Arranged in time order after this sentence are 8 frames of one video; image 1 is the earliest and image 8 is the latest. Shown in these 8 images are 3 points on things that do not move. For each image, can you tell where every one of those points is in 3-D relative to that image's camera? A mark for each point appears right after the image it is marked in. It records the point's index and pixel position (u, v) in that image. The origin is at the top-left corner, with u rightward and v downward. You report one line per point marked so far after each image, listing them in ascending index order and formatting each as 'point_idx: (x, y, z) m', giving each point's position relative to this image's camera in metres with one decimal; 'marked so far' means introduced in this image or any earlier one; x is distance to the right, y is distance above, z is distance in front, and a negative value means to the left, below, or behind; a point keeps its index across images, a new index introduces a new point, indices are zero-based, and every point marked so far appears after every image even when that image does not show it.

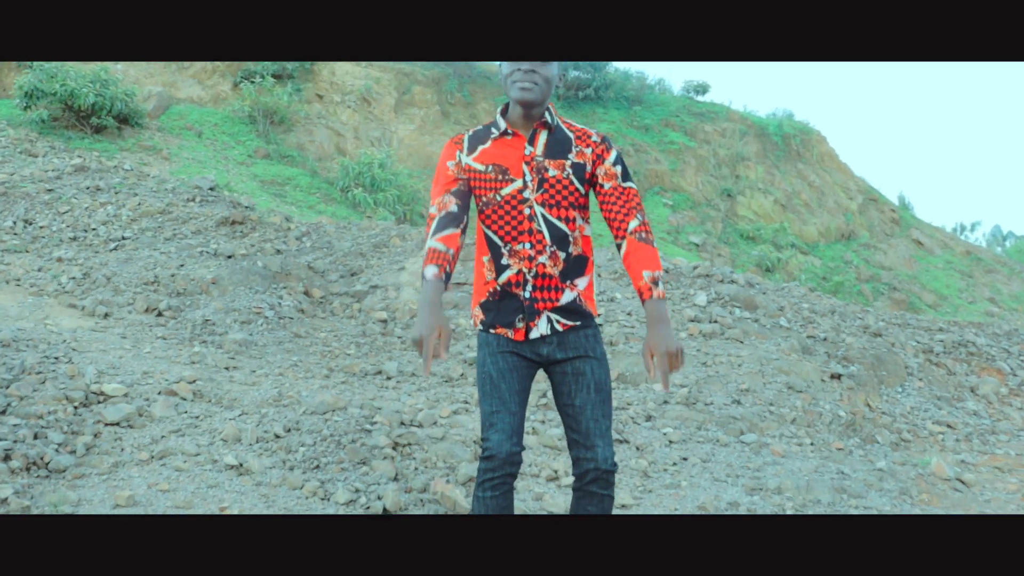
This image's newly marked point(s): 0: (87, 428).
0: (-1.5, -0.5, +4.0) m
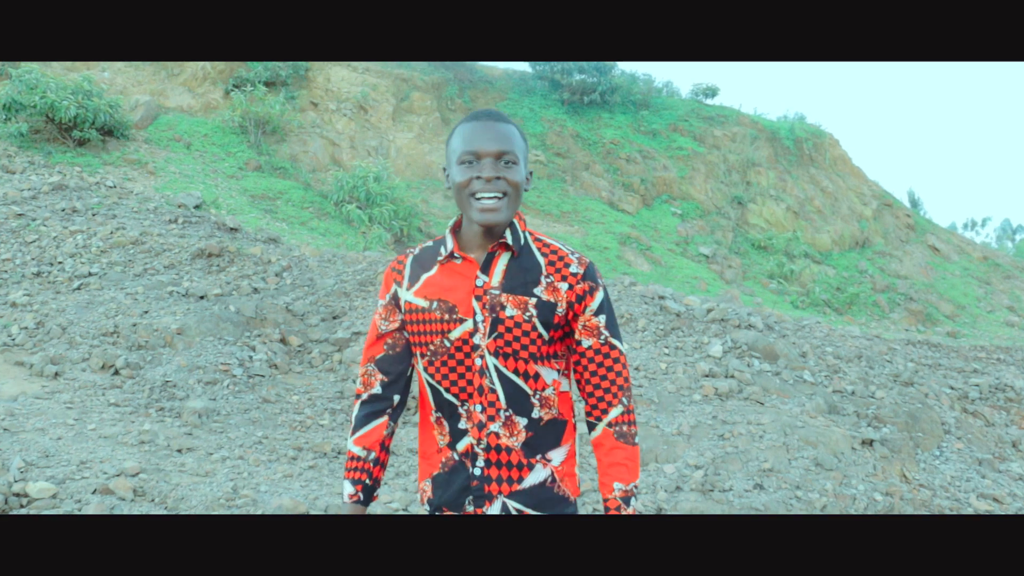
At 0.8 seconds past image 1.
0: (-1.6, -0.8, +3.4) m
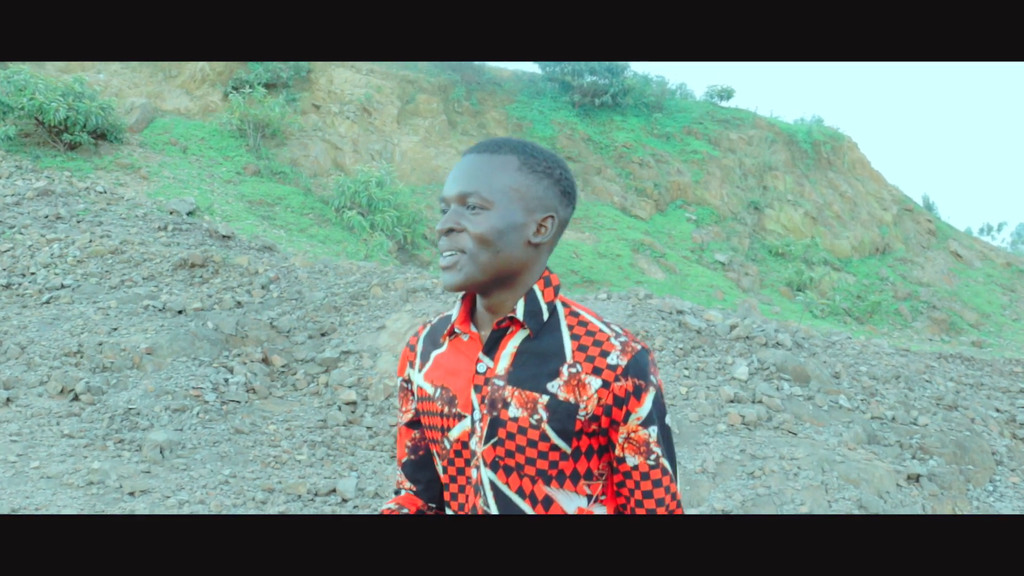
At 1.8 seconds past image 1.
0: (-1.6, -0.9, +2.8) m
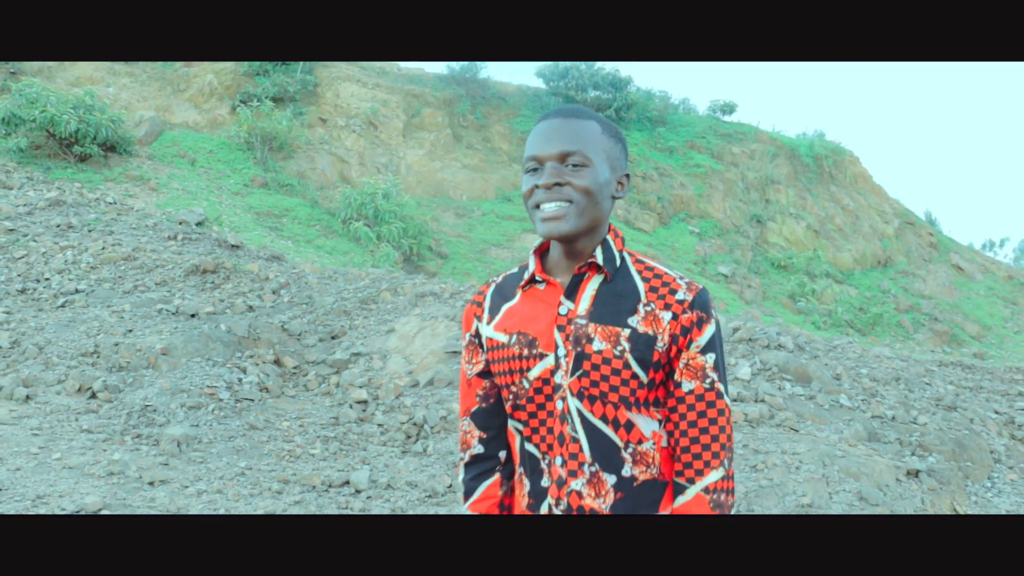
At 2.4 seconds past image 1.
0: (-1.6, -0.8, +3.0) m
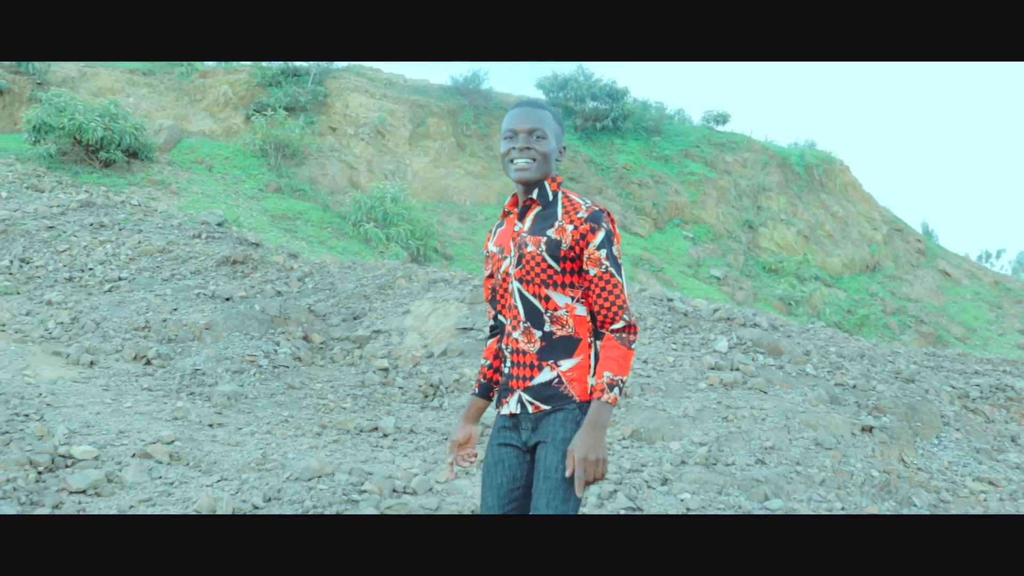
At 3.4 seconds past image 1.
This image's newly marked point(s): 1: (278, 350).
0: (-1.5, -0.7, +3.7) m
1: (-1.3, -0.3, +6.2) m
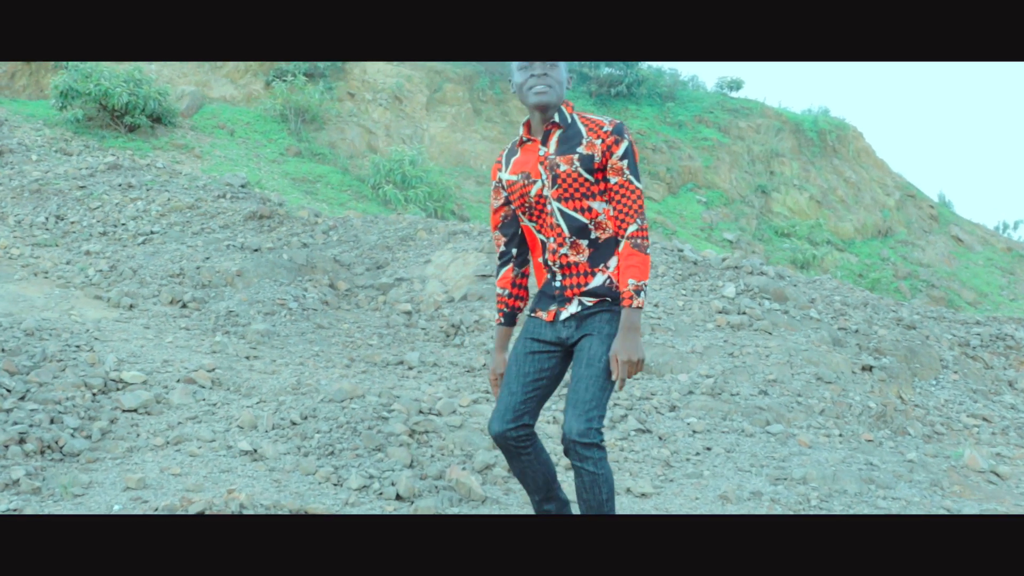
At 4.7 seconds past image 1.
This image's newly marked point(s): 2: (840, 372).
0: (-1.5, -0.5, +4.0) m
1: (-1.2, 0.0, +6.5) m
2: (+1.7, -0.4, +5.6) m
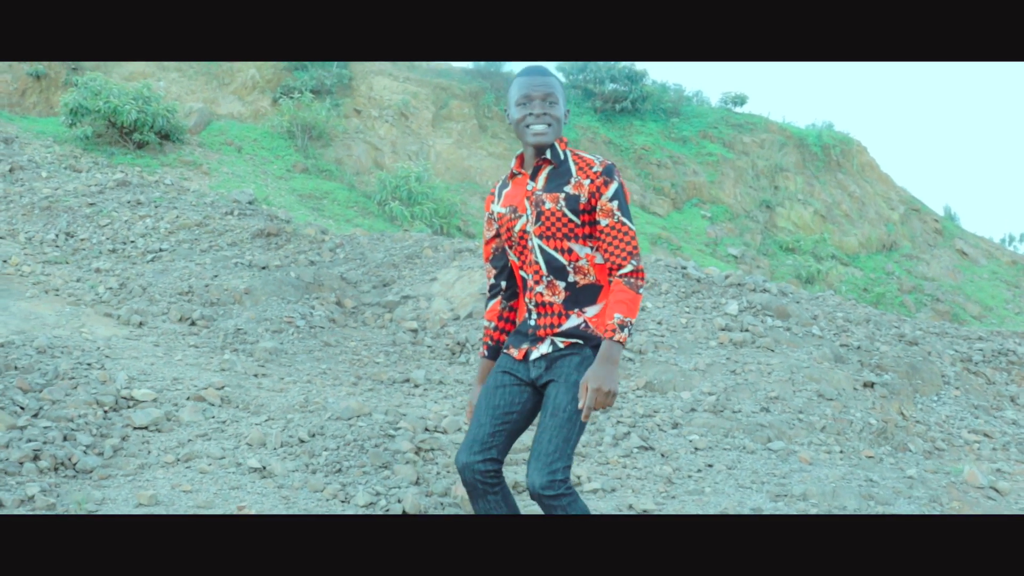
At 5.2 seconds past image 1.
0: (-1.5, -0.5, +4.1) m
1: (-1.2, -0.1, +6.6) m
2: (+1.7, -0.5, +5.7) m
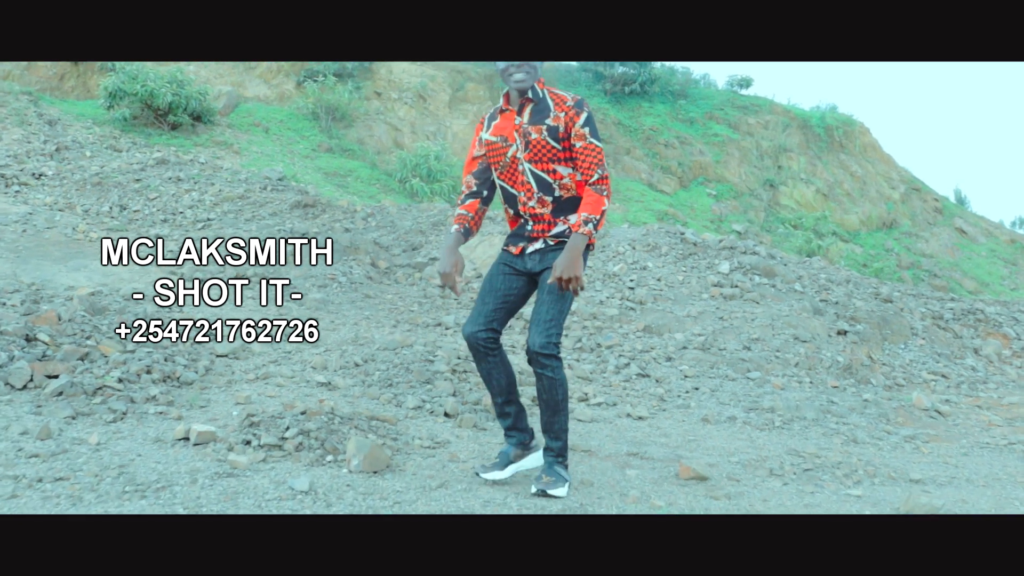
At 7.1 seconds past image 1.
0: (-1.4, -0.3, +4.9) m
1: (-1.1, +0.1, +7.4) m
2: (+1.8, -0.3, +6.5) m
